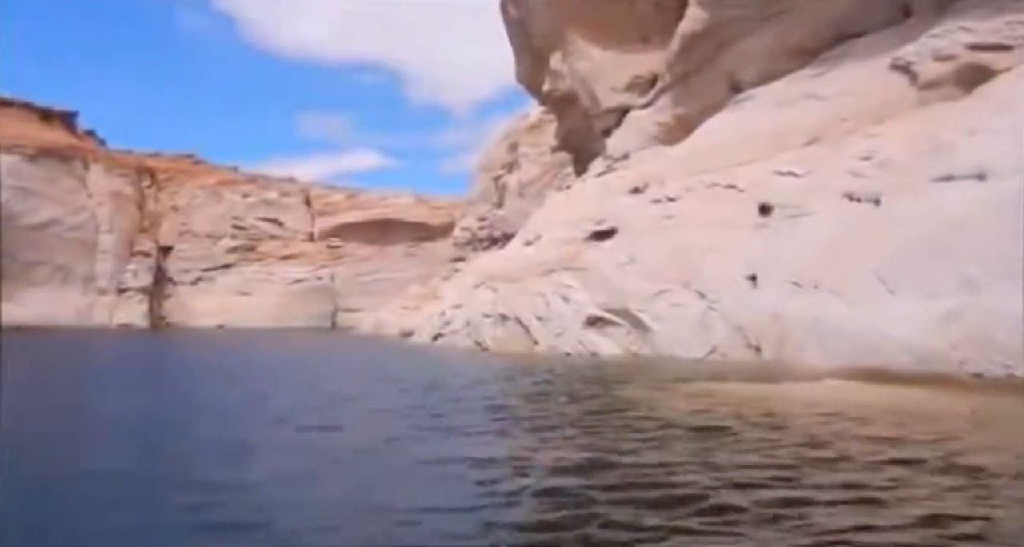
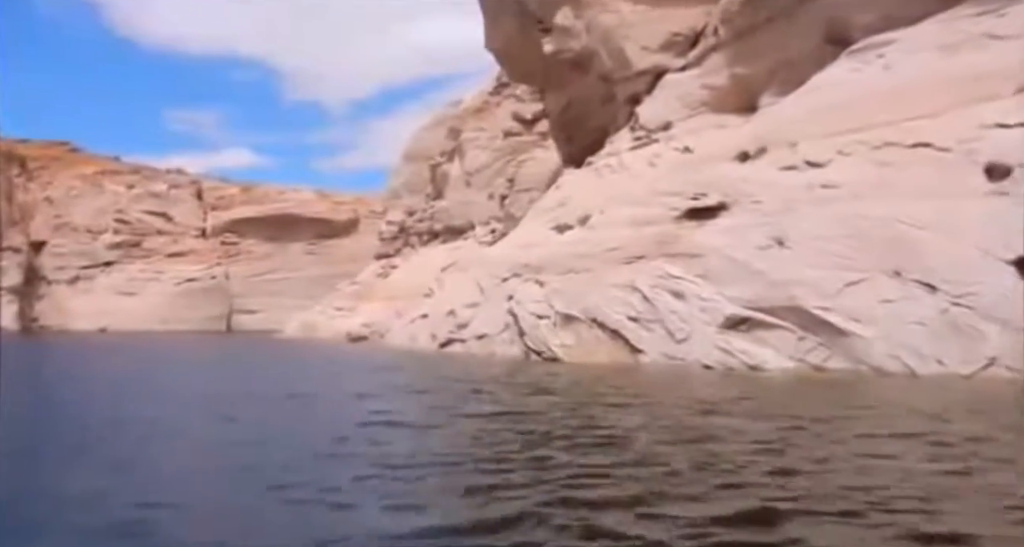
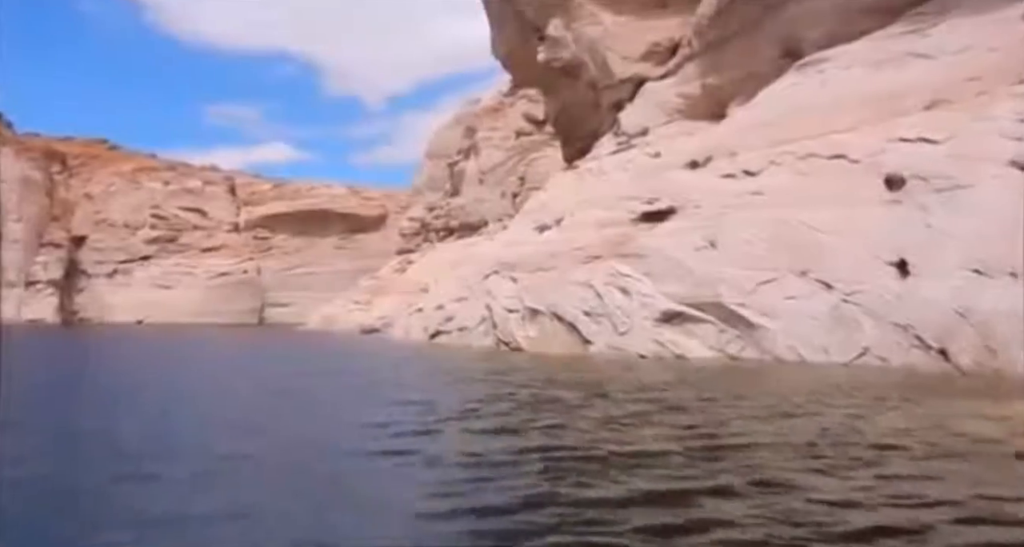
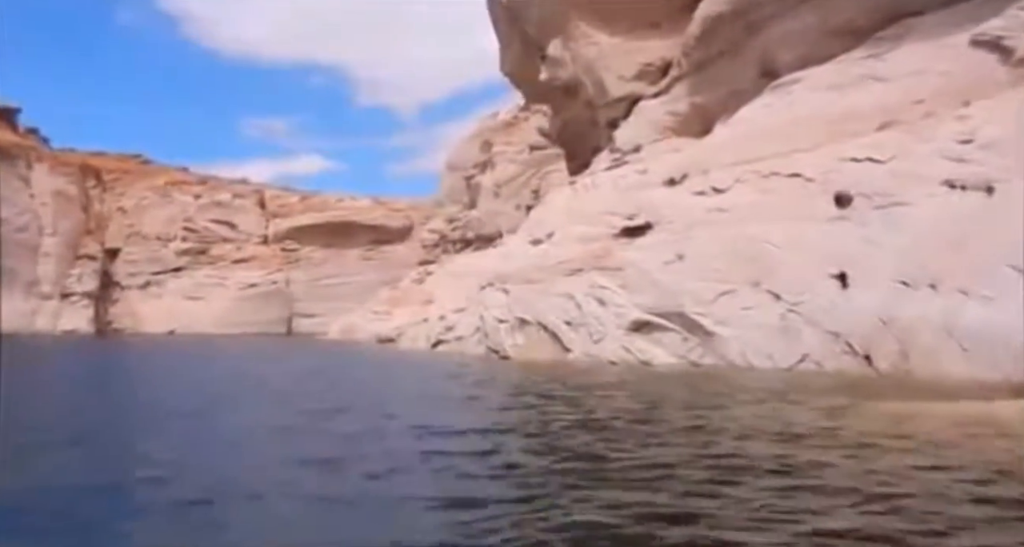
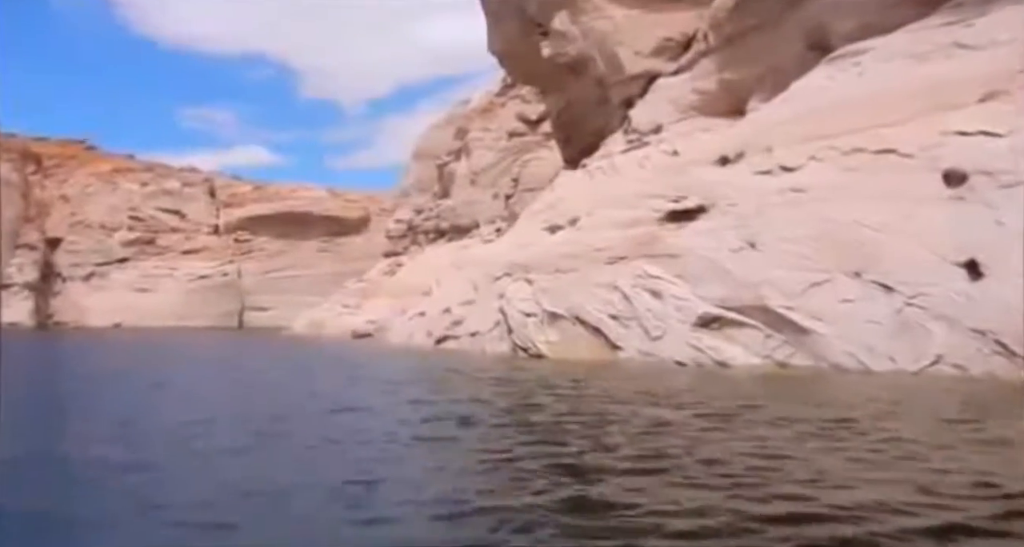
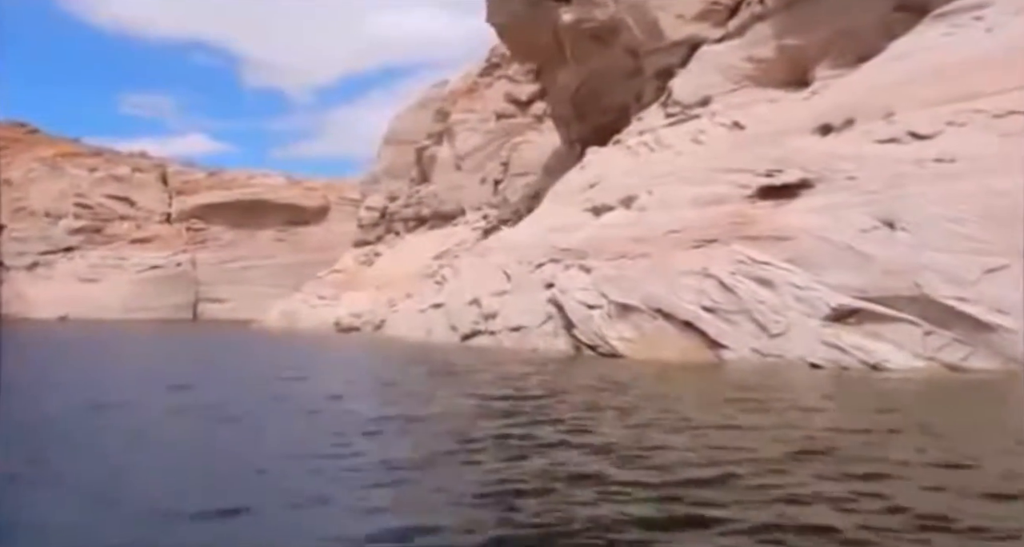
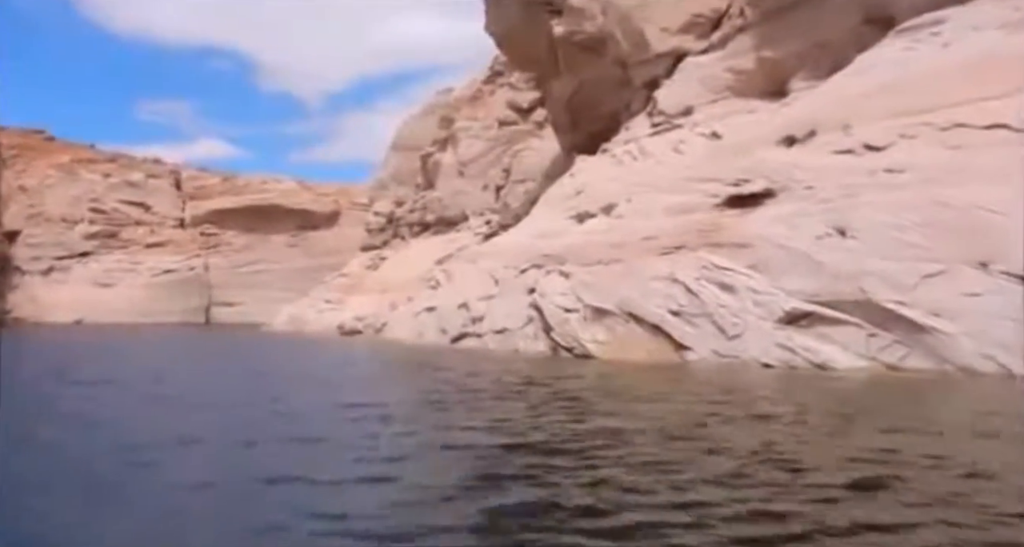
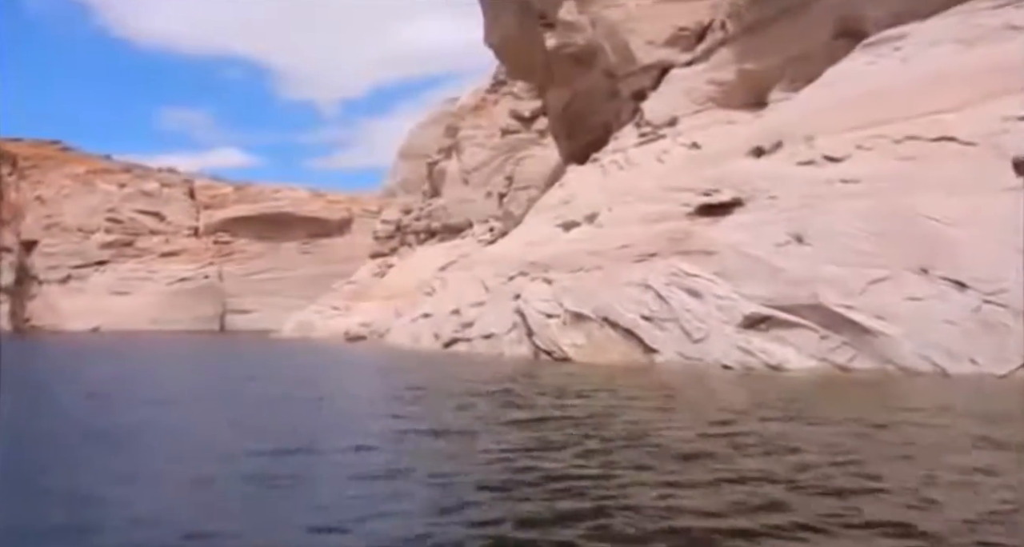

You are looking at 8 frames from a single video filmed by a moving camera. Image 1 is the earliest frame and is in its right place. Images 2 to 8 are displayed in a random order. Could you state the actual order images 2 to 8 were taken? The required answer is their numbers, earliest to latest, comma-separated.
4, 3, 5, 2, 8, 7, 6
